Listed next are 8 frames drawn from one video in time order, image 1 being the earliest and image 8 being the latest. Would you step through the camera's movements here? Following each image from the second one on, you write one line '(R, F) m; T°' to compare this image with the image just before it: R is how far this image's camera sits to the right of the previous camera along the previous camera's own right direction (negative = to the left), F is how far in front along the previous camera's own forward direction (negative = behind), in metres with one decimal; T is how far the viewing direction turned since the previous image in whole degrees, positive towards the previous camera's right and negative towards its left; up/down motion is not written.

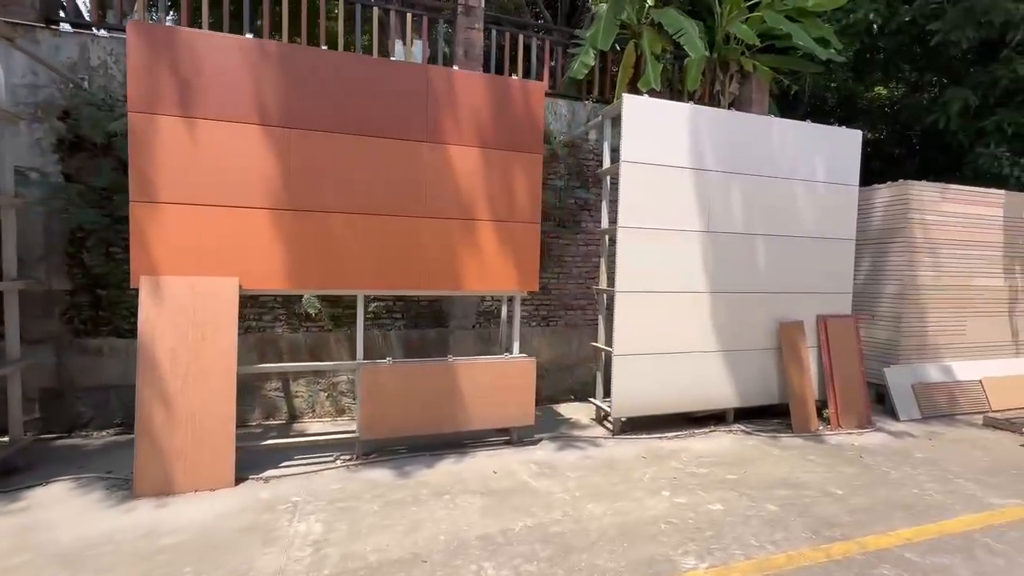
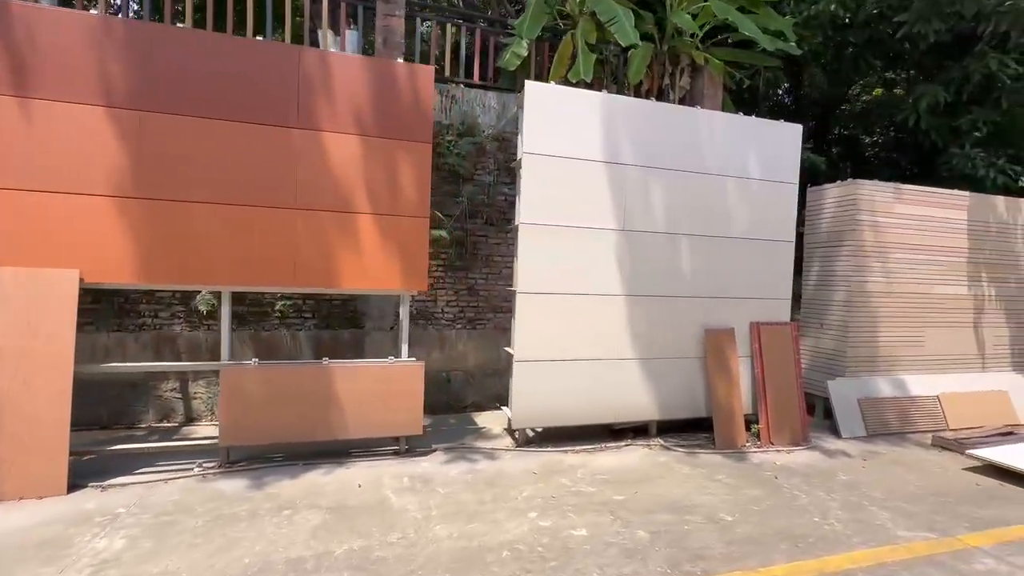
(+1.3, +0.4) m; -1°
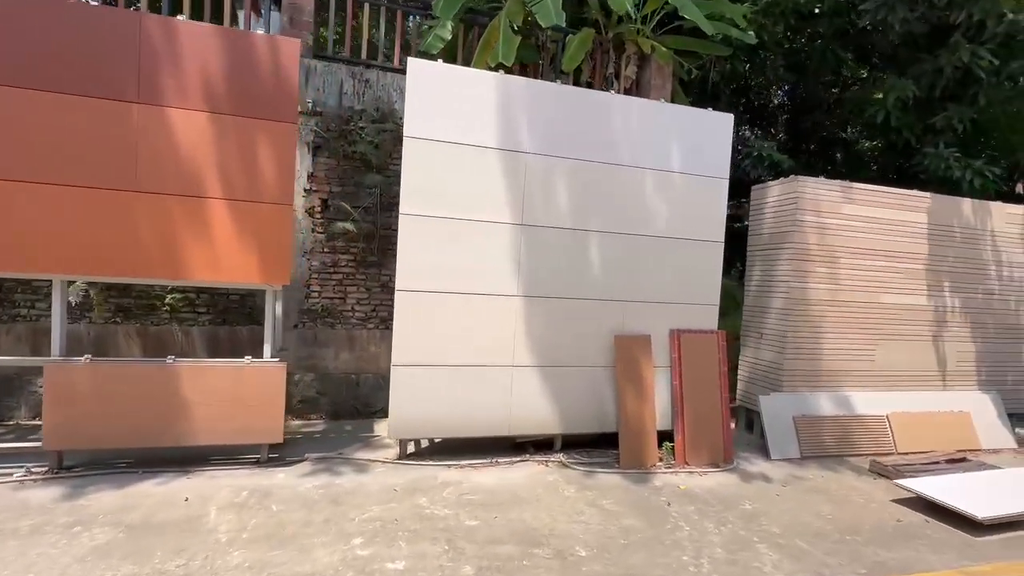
(+1.3, +0.5) m; -1°
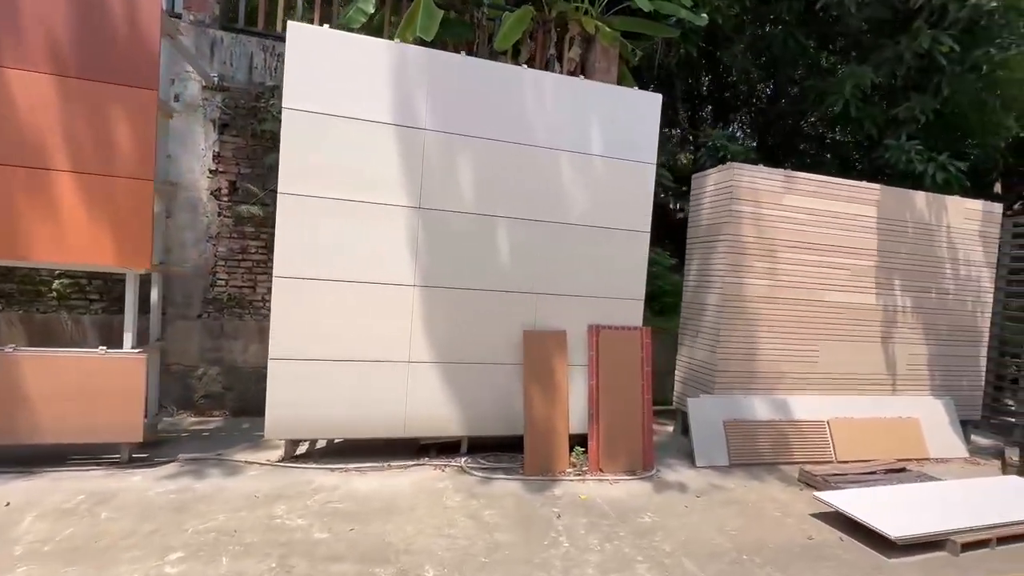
(+1.0, +0.4) m; 0°
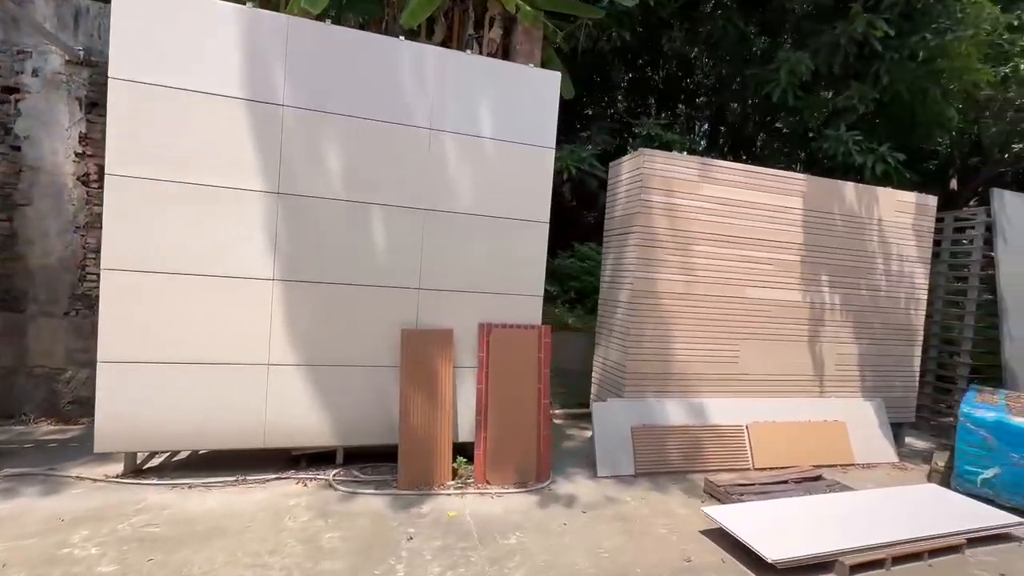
(+1.0, +0.4) m; +1°
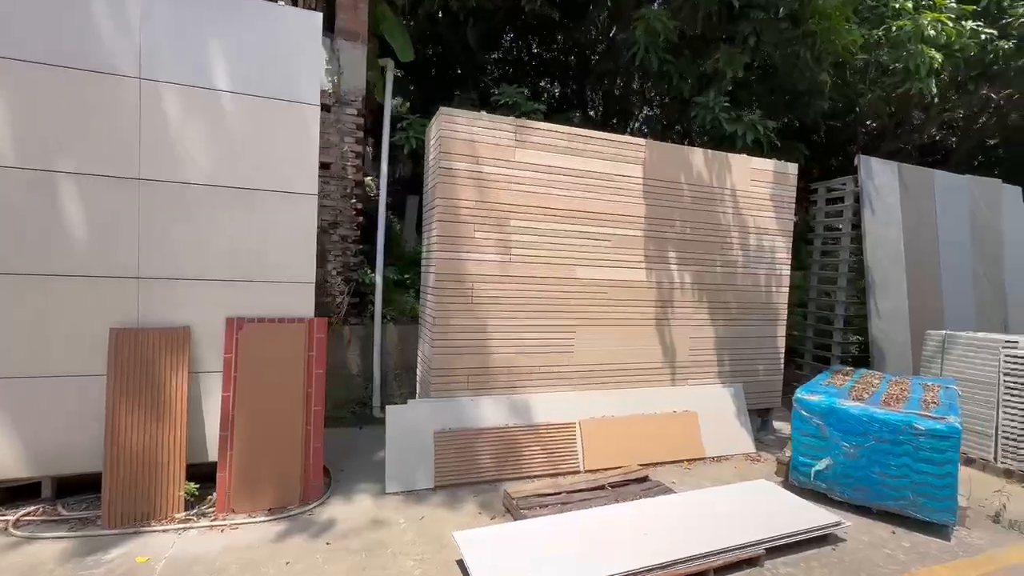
(+1.7, +0.7) m; +4°
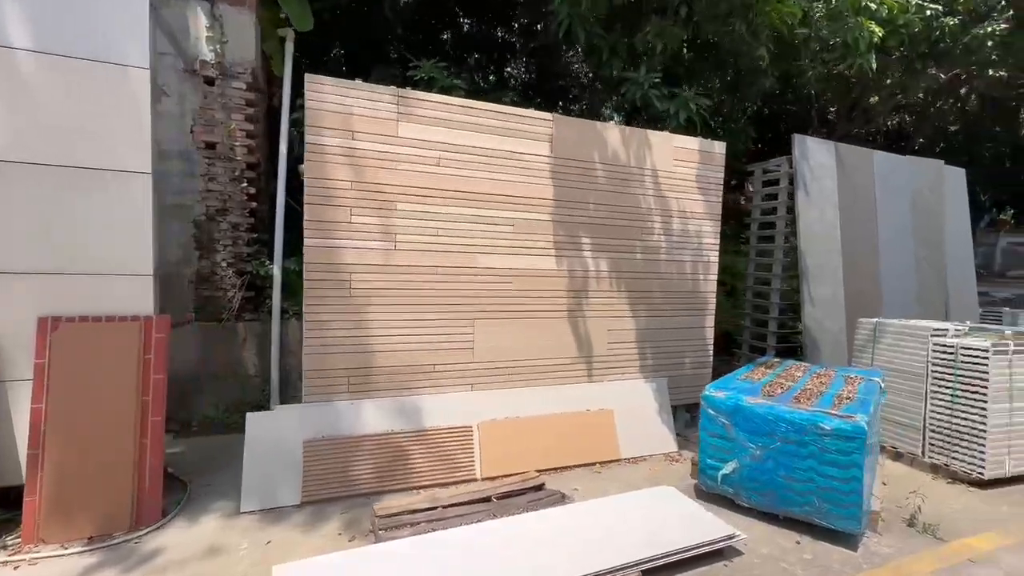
(+0.9, +0.4) m; +2°
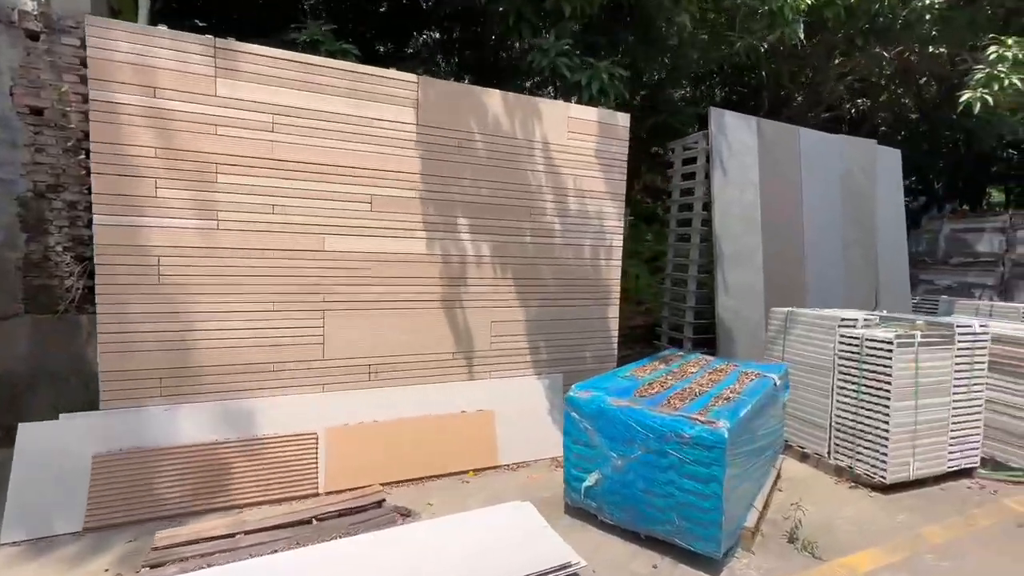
(+1.1, +0.5) m; +2°
